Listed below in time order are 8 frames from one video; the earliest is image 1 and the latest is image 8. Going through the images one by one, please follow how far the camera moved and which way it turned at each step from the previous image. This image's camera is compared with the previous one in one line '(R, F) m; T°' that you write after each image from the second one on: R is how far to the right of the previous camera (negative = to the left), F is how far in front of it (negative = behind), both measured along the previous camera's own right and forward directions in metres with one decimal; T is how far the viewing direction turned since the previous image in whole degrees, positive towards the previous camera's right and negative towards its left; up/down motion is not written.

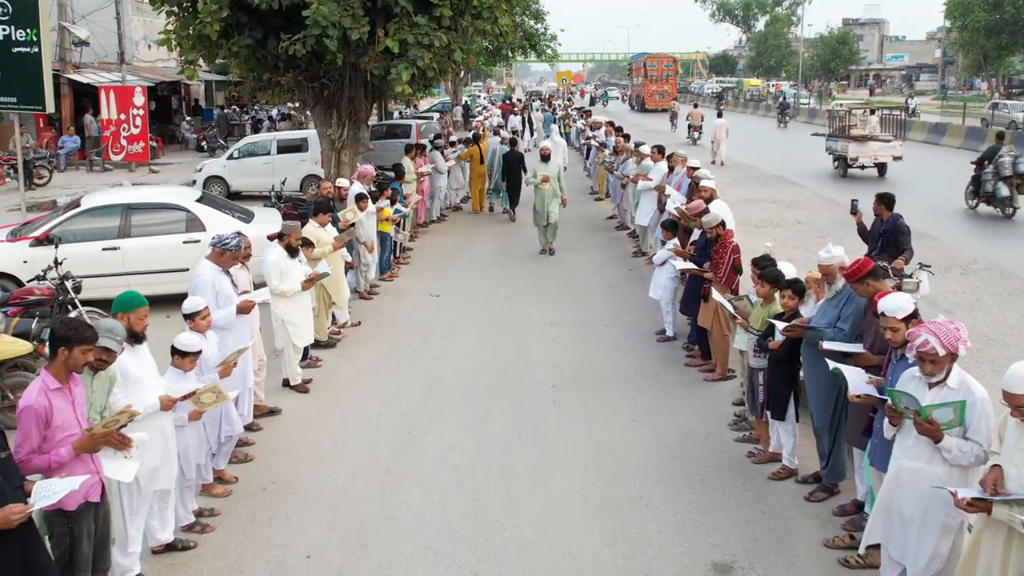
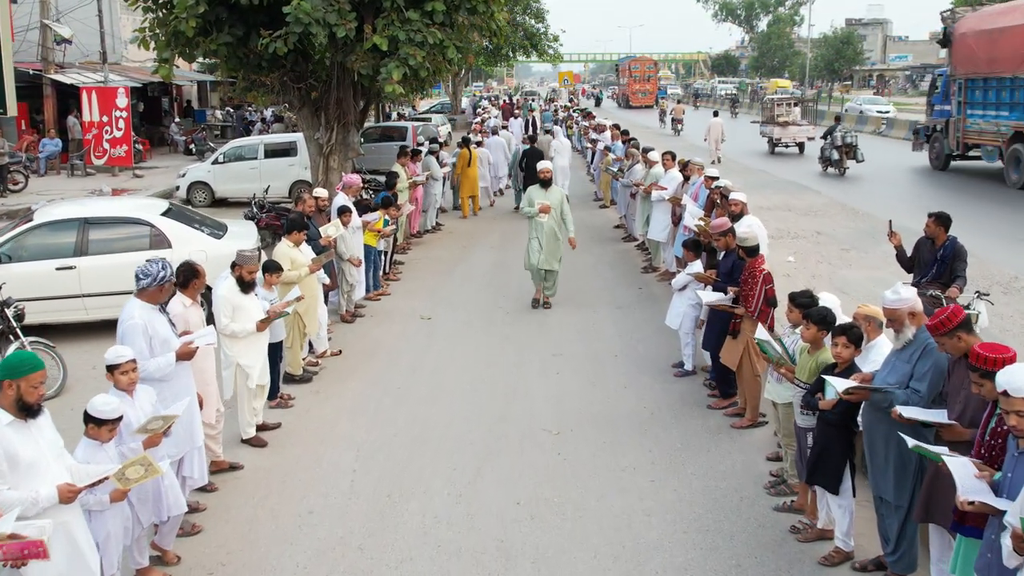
(0.0, +1.1) m; 0°
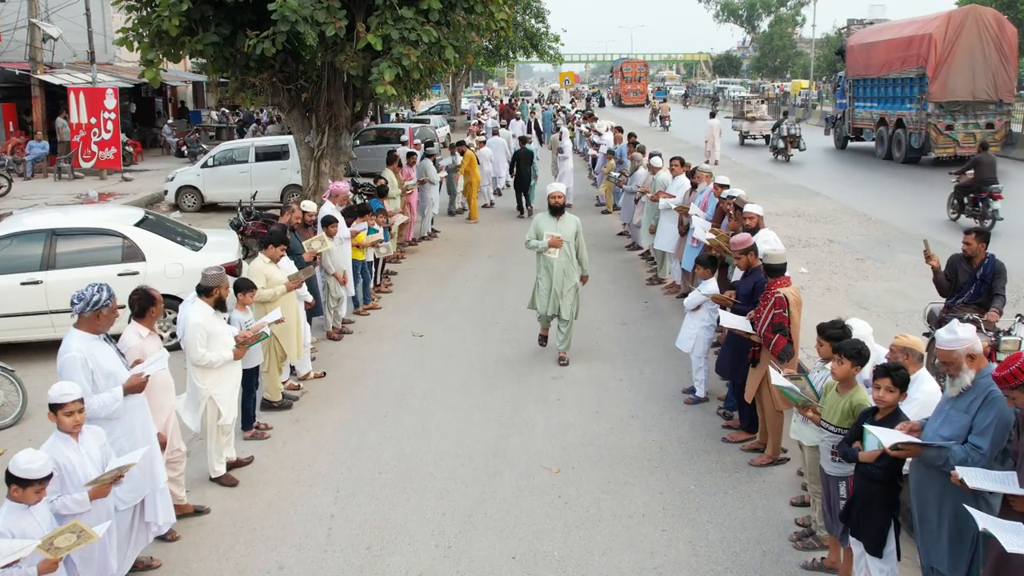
(0.0, +0.7) m; 0°
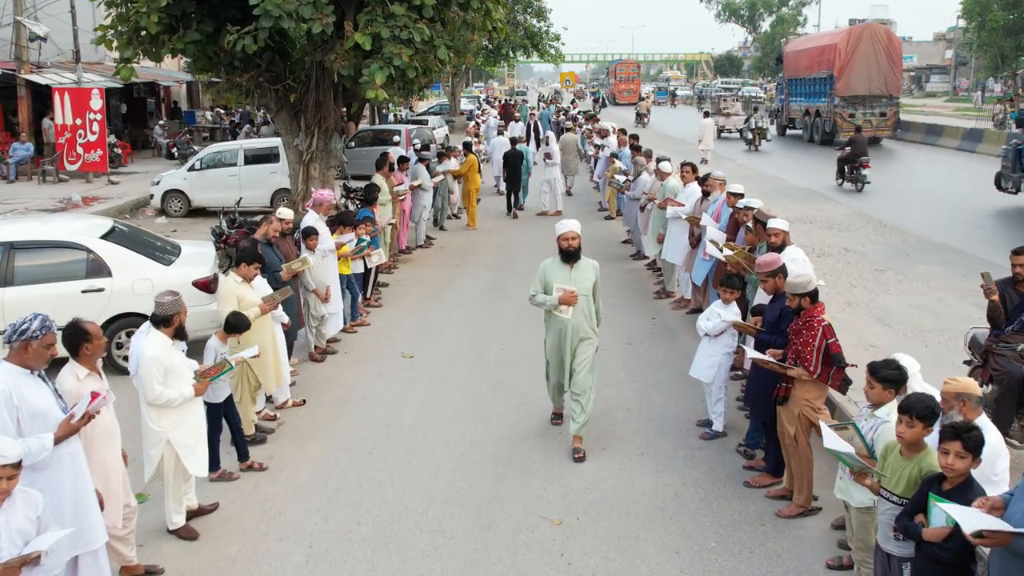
(0.0, +0.7) m; 0°
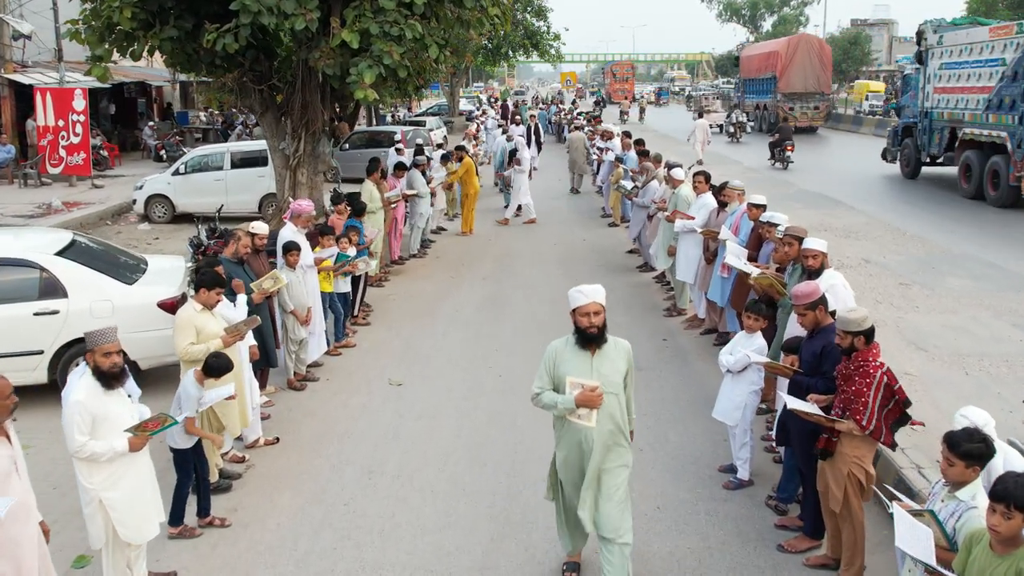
(0.0, +0.8) m; 0°
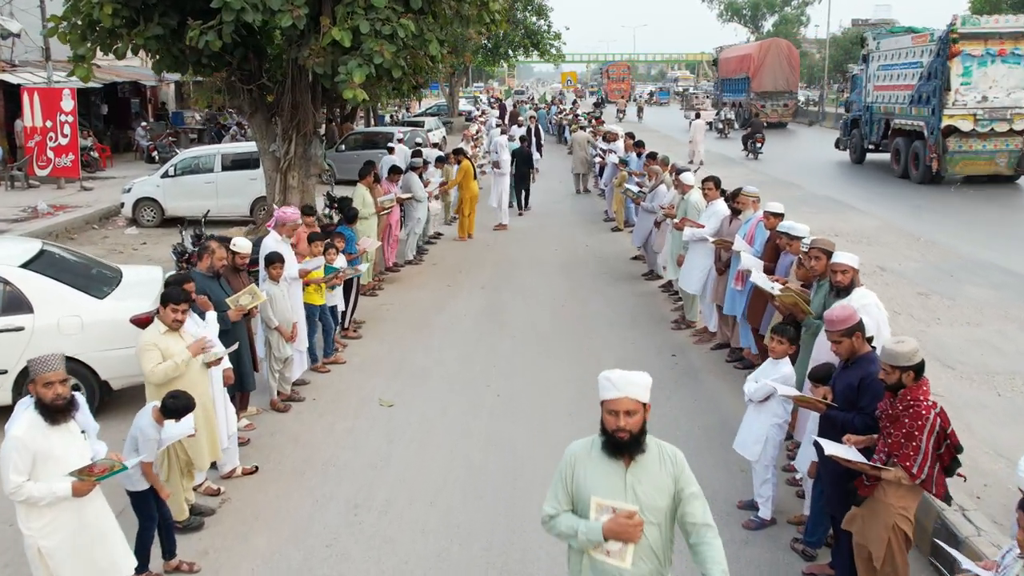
(0.0, +0.6) m; 0°
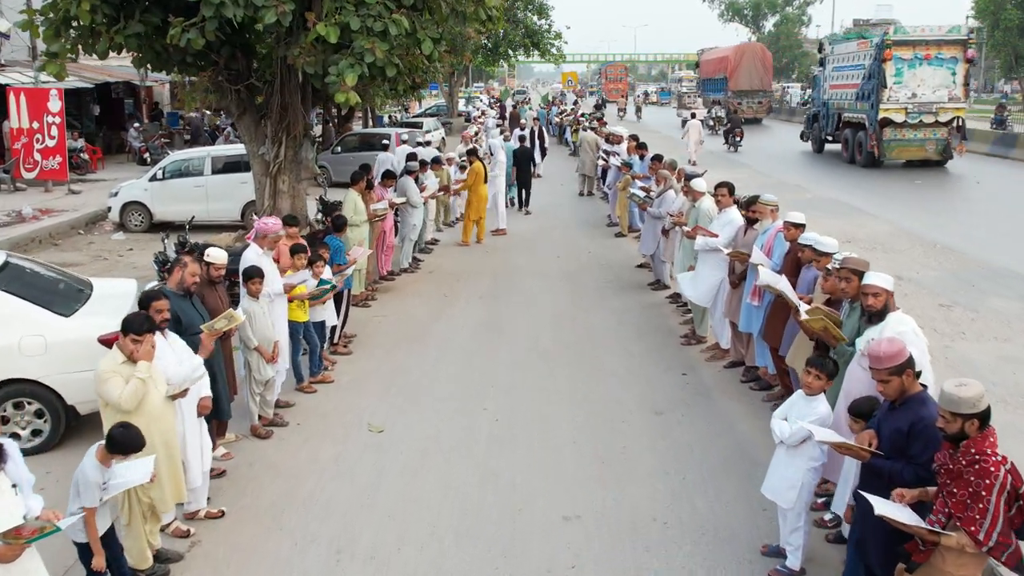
(0.0, +0.6) m; 0°
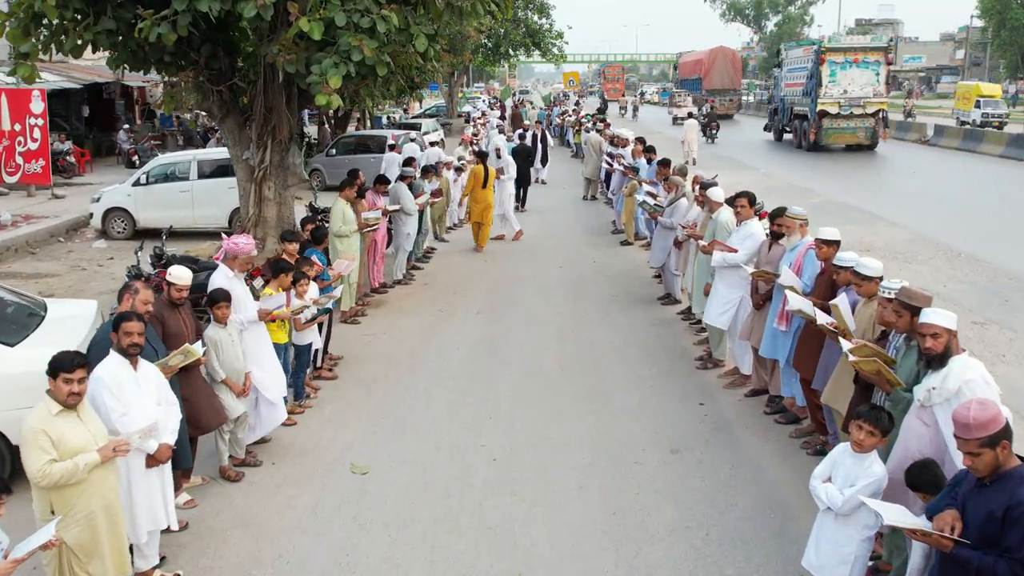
(0.0, +0.8) m; 0°
